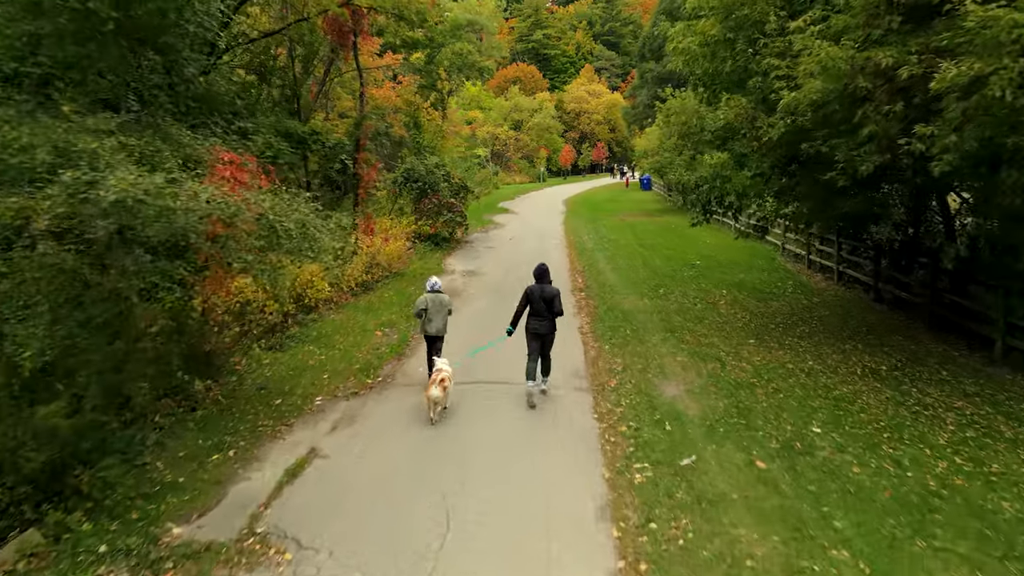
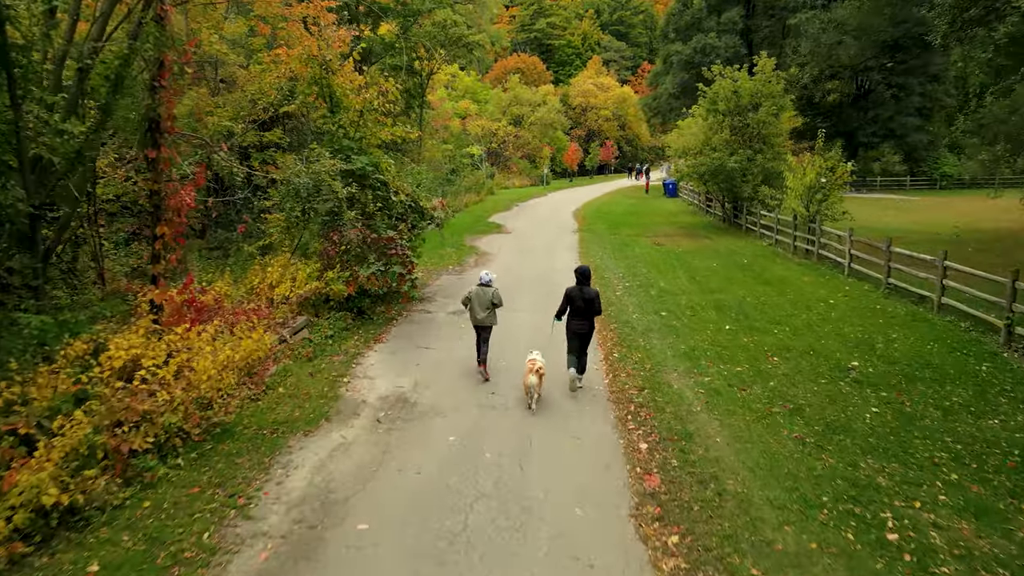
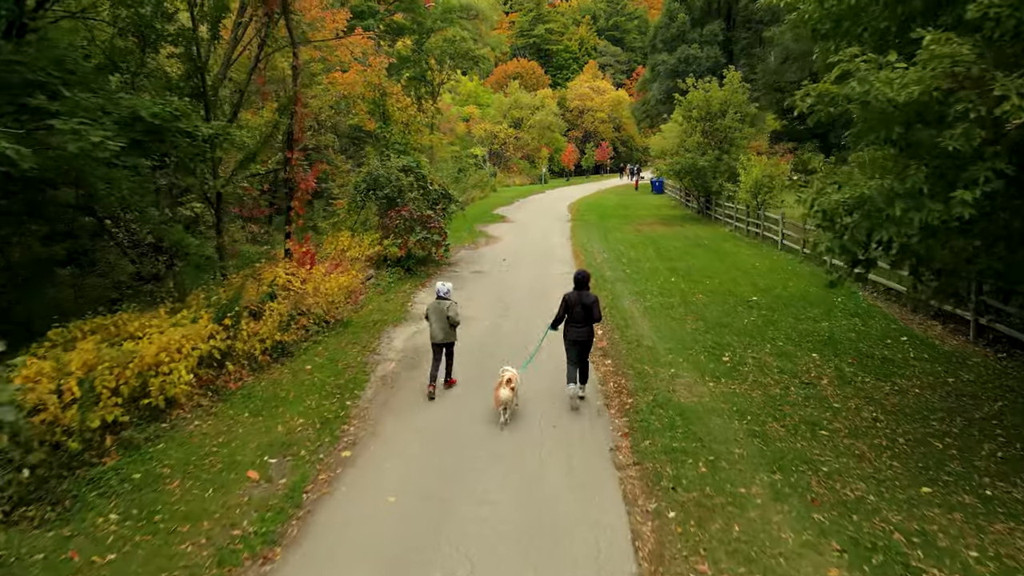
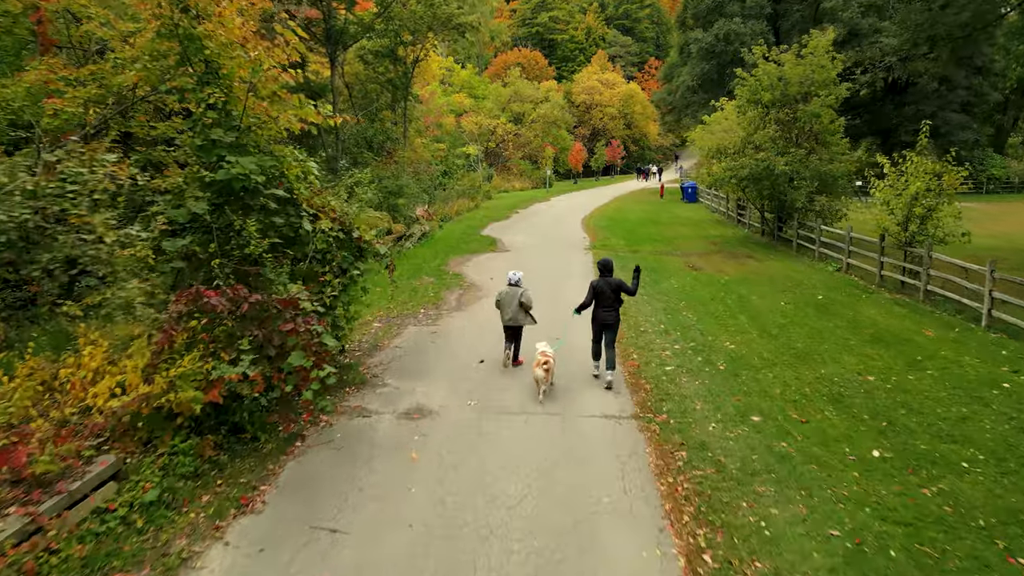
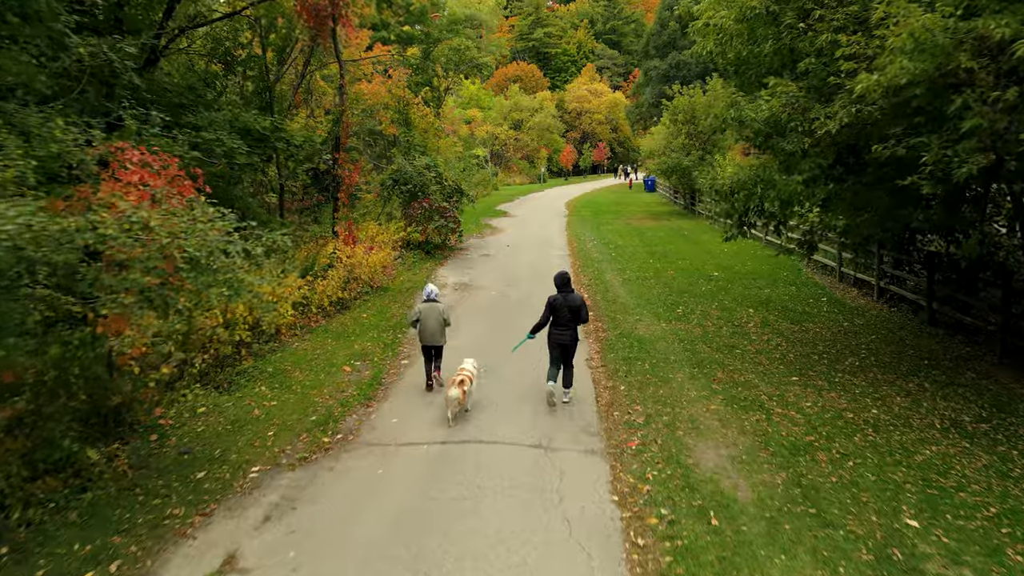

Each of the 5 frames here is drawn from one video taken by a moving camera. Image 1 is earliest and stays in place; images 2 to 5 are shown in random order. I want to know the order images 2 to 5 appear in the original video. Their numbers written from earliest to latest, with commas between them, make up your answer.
5, 3, 2, 4
